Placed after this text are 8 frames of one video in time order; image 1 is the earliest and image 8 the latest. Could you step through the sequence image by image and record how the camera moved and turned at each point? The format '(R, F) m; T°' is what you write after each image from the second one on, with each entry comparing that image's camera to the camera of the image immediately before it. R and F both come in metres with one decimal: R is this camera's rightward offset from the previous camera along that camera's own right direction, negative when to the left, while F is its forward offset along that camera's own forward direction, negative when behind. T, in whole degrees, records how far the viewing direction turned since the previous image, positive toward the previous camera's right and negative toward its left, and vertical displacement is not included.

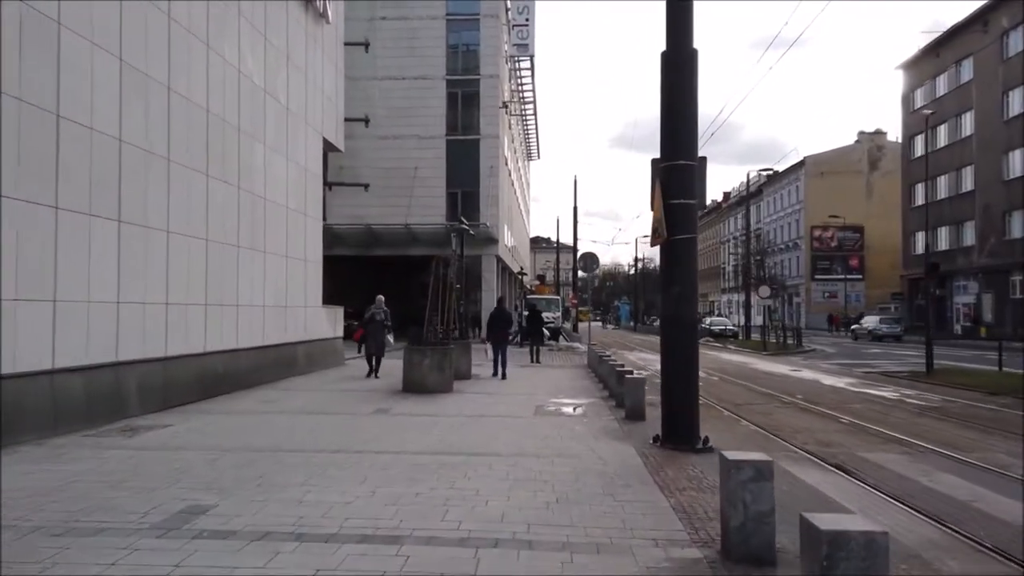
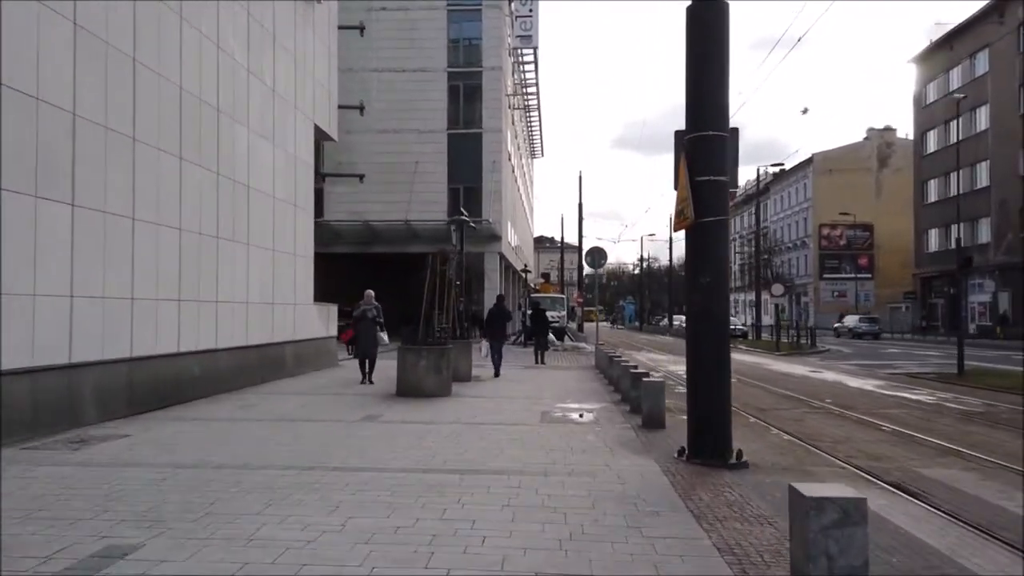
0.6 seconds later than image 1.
(0.0, +1.3) m; 0°
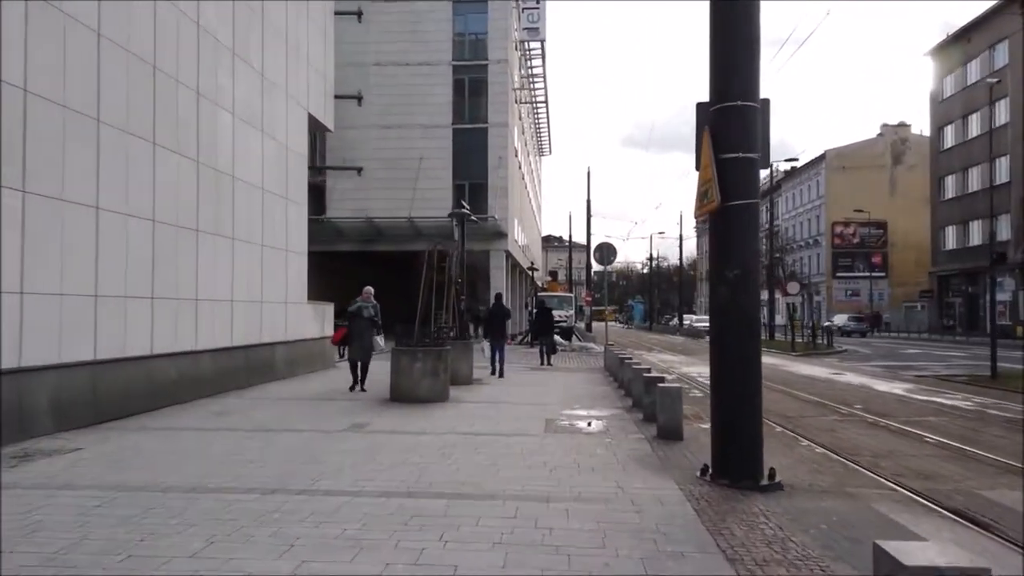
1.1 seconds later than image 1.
(+0.1, +1.1) m; -1°
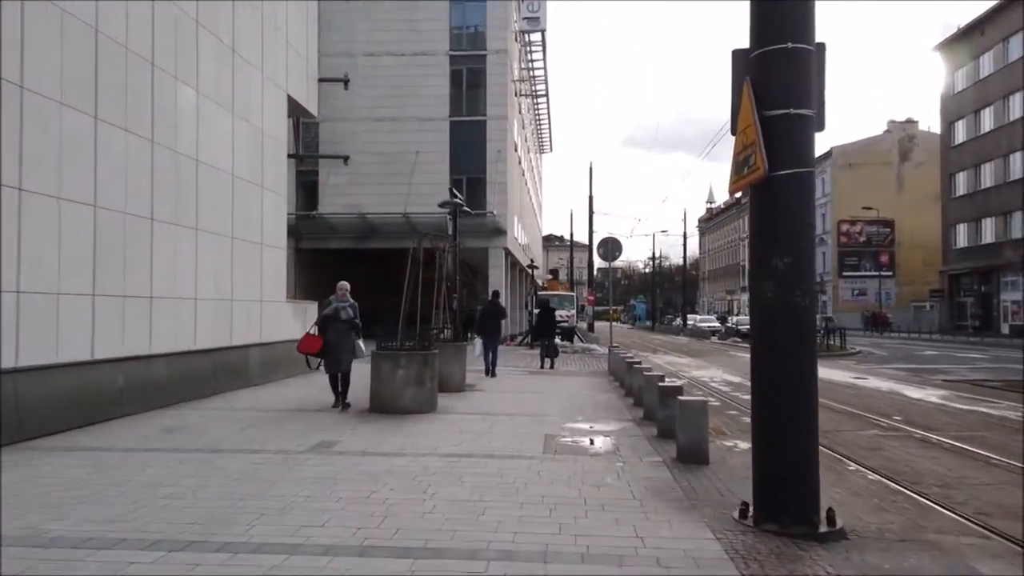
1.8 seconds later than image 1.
(+0.1, +1.5) m; 0°
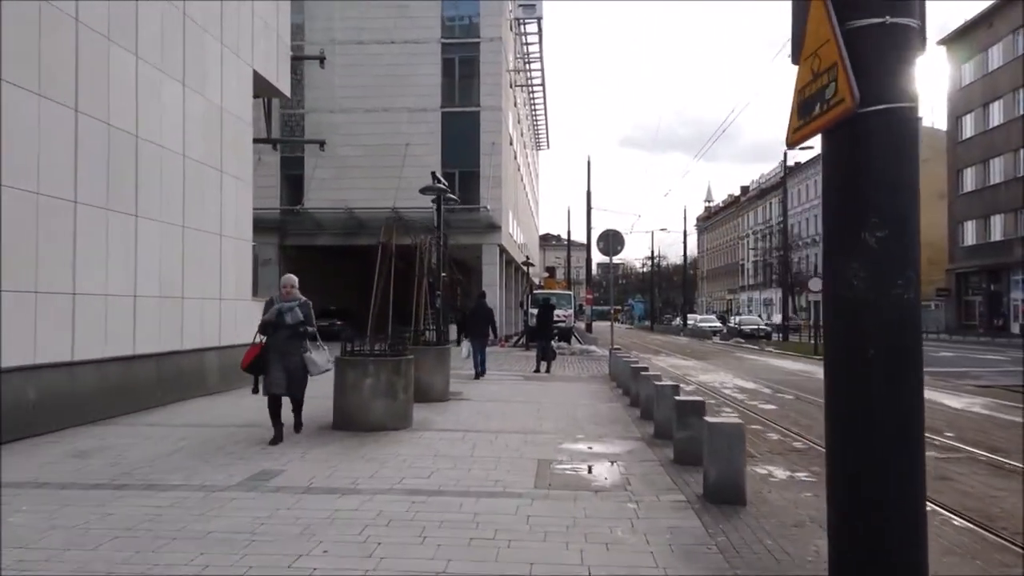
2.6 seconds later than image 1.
(+0.1, +1.7) m; 0°
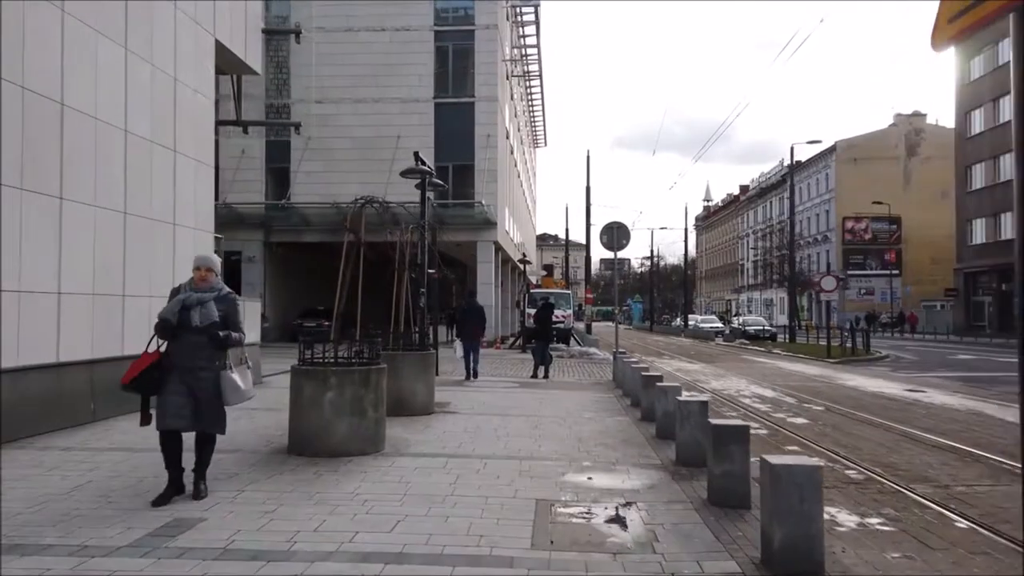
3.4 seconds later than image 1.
(+0.1, +1.7) m; 0°
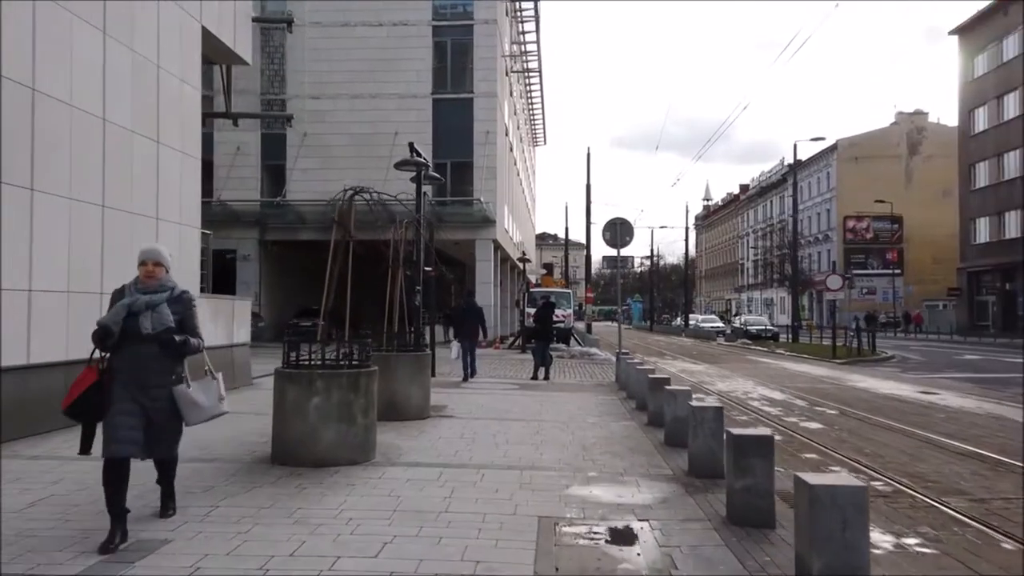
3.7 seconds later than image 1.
(0.0, +0.6) m; 0°
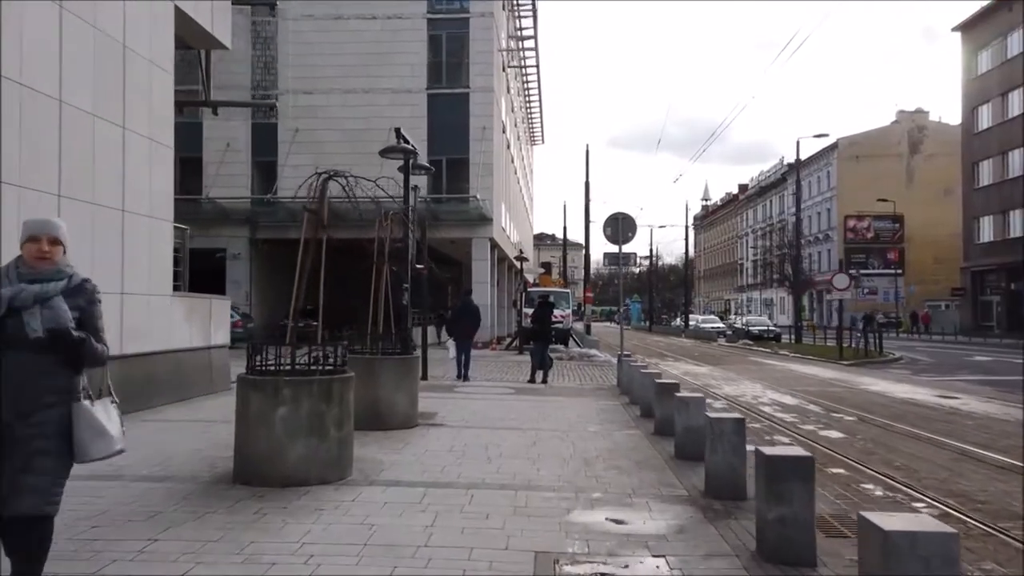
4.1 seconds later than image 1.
(0.0, +0.9) m; 0°
